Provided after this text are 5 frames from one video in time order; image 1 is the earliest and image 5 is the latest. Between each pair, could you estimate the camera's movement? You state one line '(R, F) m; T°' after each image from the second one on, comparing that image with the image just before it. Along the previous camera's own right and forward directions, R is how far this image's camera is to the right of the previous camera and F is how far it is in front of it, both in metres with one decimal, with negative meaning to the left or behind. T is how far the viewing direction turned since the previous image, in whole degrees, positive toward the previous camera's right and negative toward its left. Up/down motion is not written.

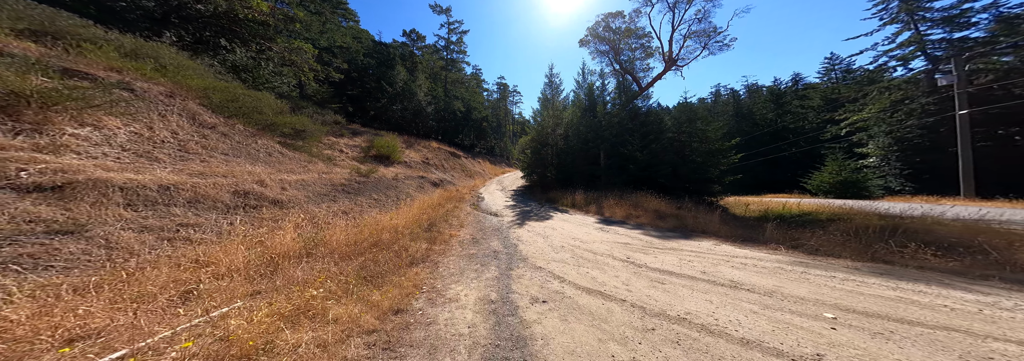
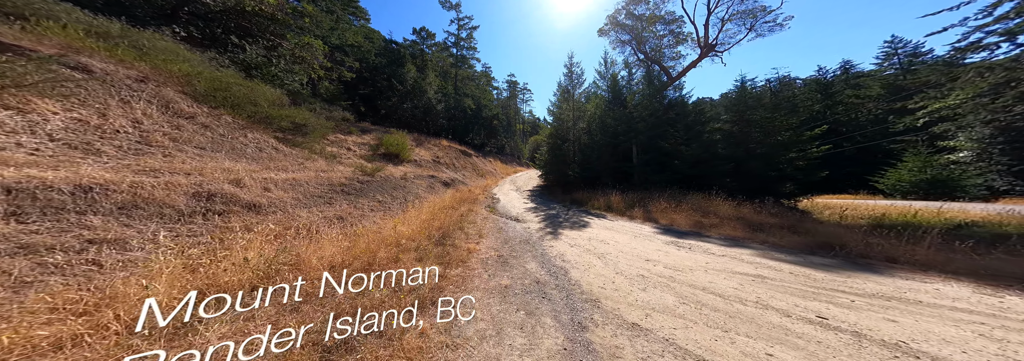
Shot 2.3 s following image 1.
(-0.6, +1.8) m; -3°
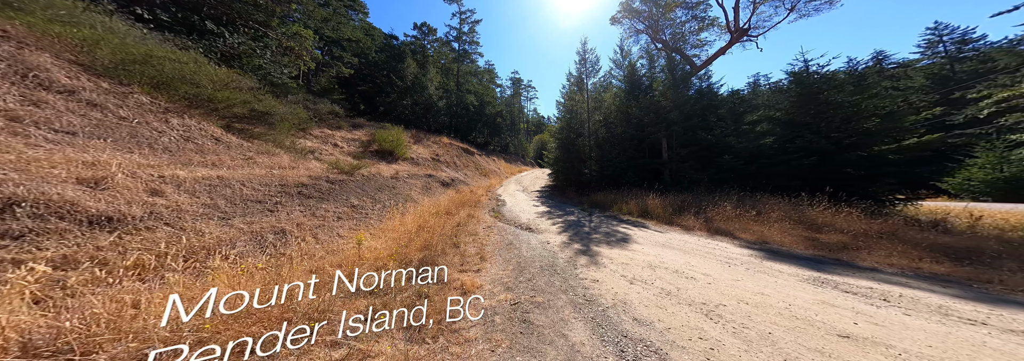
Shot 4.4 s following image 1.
(-0.3, +2.3) m; -1°
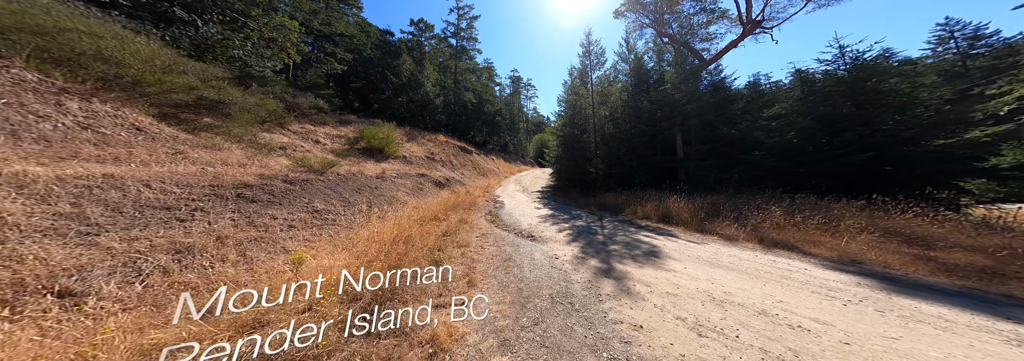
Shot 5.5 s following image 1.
(0.0, +1.4) m; 0°
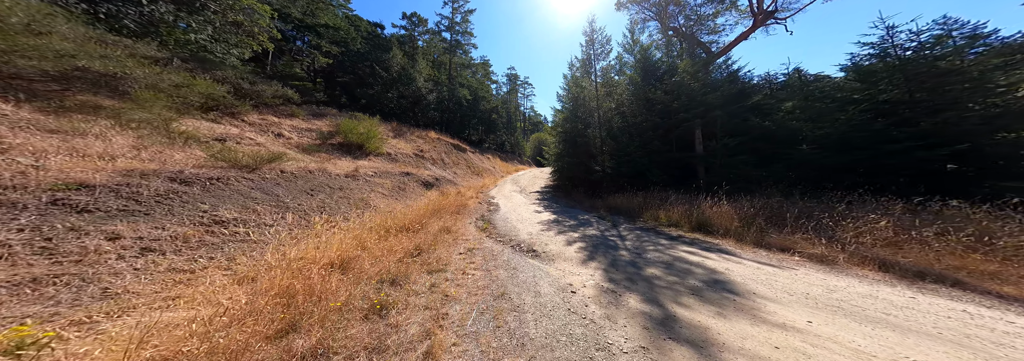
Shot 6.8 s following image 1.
(0.0, +1.8) m; +1°
